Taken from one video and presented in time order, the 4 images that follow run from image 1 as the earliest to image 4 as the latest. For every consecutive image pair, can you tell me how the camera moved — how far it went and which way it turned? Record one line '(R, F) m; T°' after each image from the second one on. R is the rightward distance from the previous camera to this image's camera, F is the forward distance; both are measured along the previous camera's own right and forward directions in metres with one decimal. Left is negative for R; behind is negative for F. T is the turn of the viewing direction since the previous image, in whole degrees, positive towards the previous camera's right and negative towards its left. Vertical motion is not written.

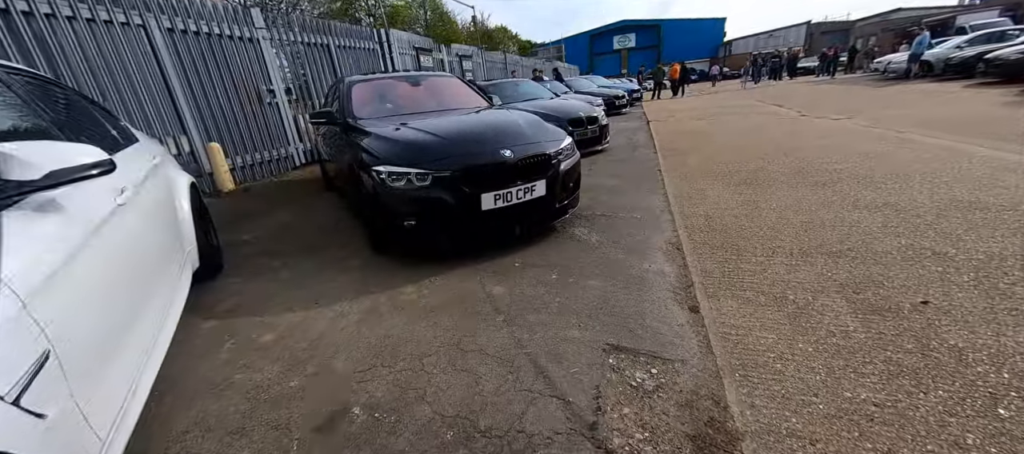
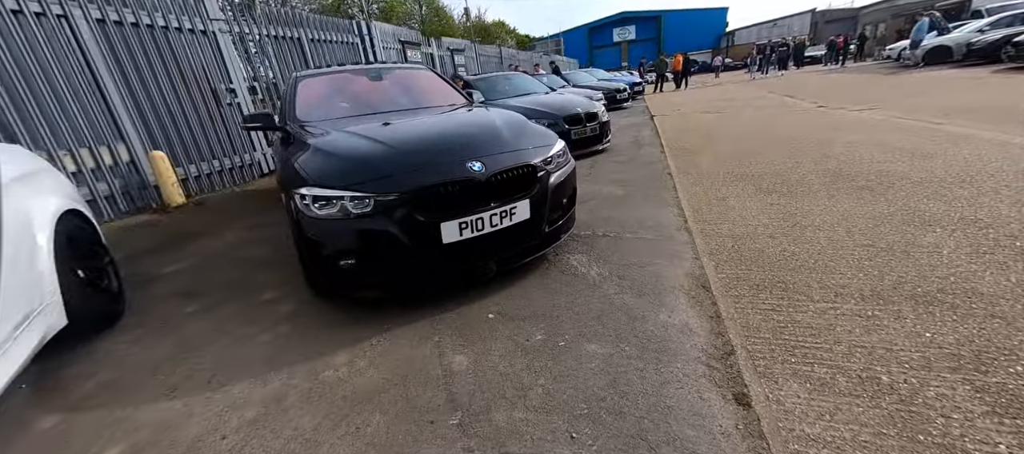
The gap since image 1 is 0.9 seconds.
(+0.2, +0.7) m; 0°
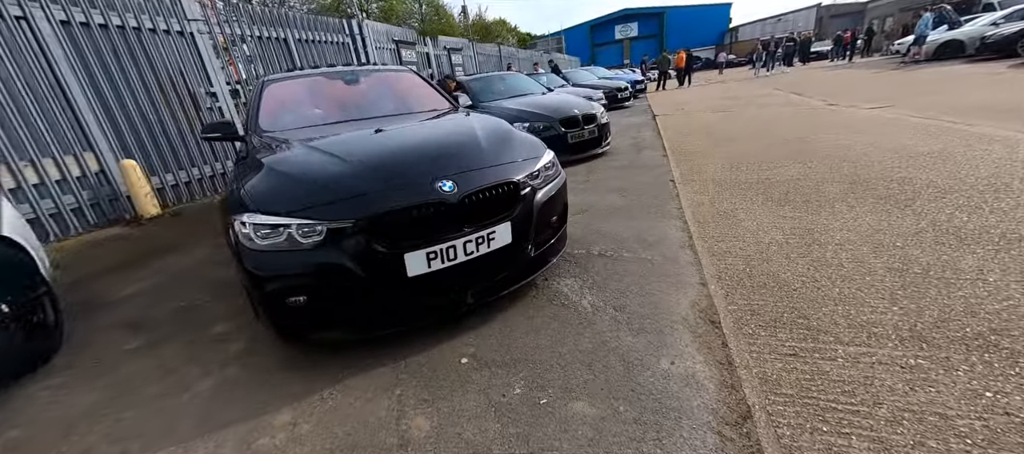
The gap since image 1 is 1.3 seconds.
(+0.1, +0.3) m; 0°
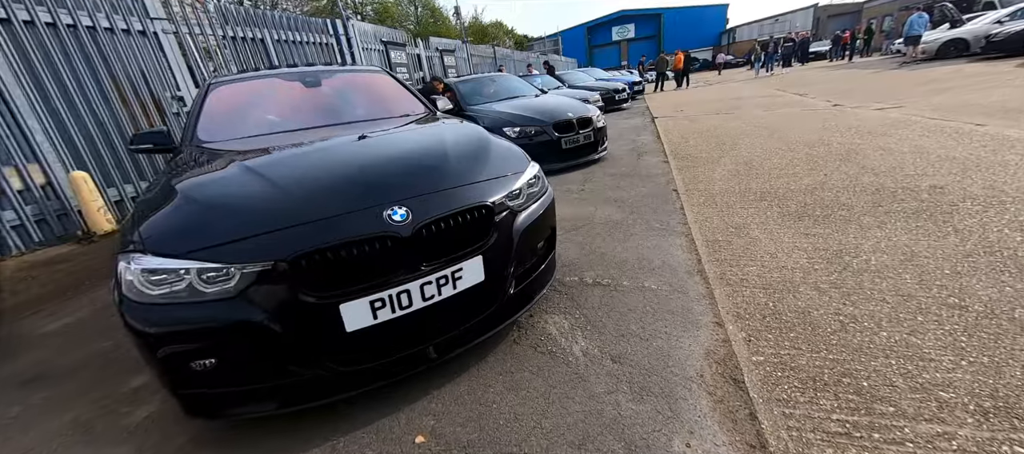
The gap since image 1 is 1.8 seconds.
(+0.1, +0.4) m; 0°
